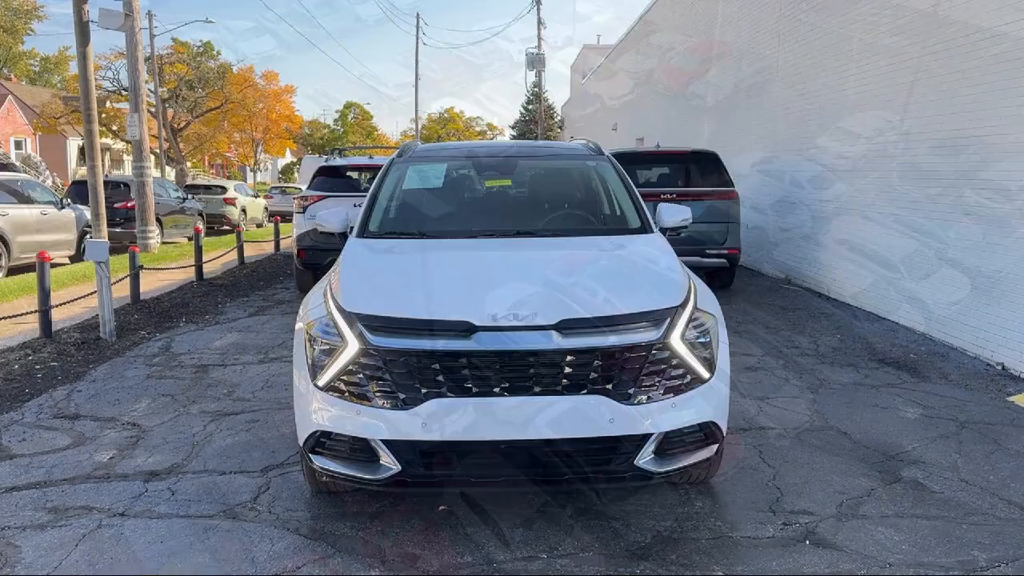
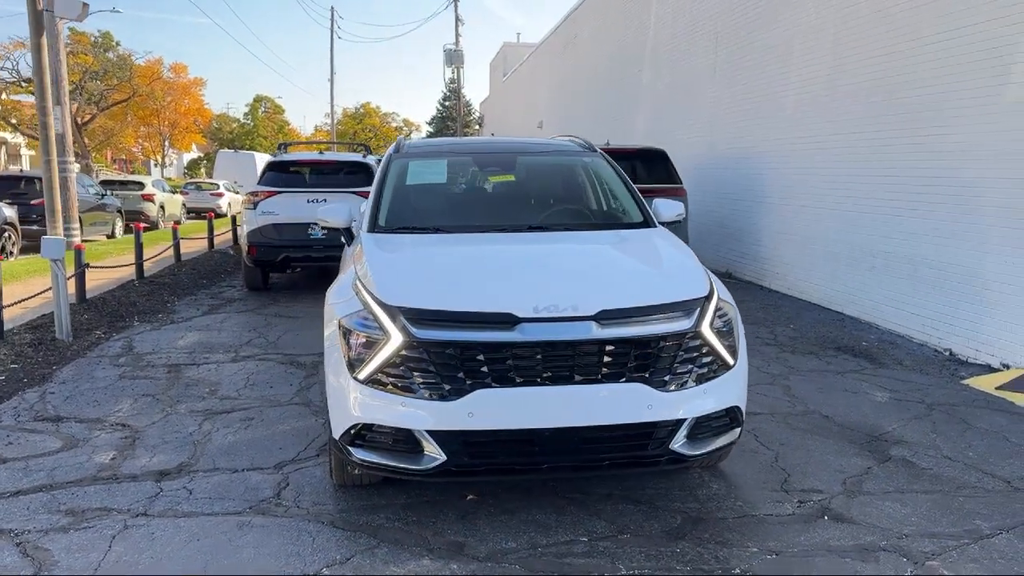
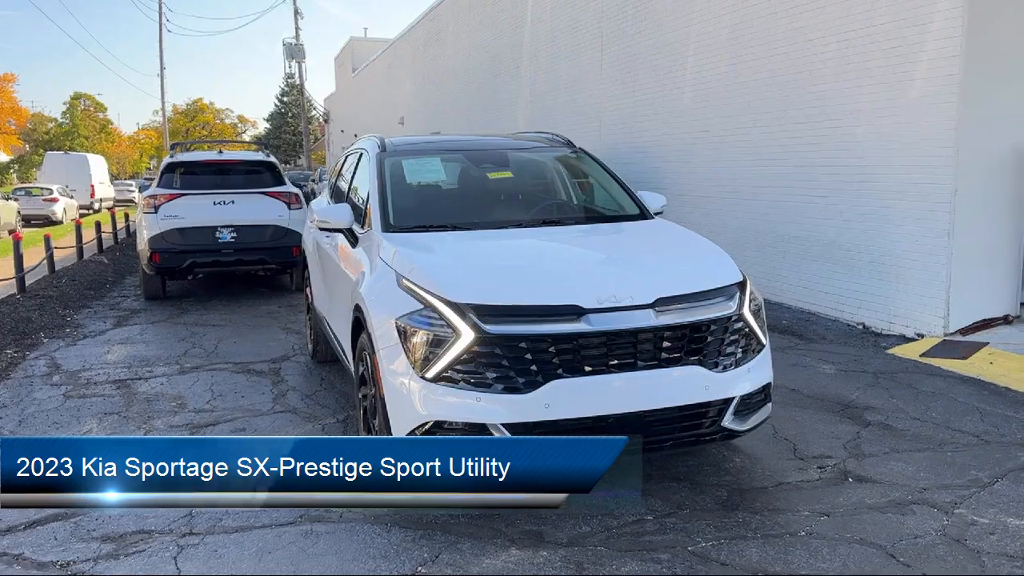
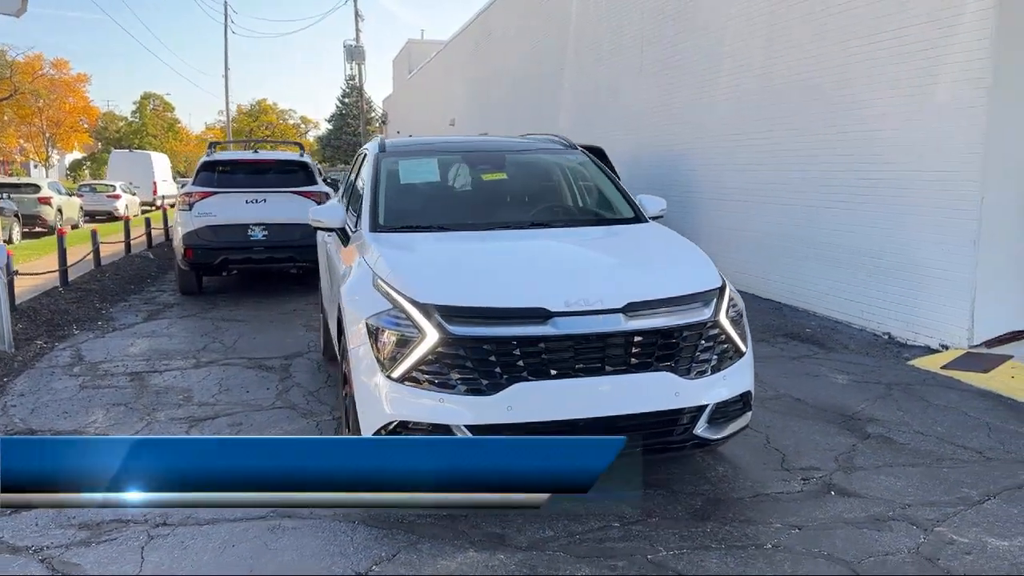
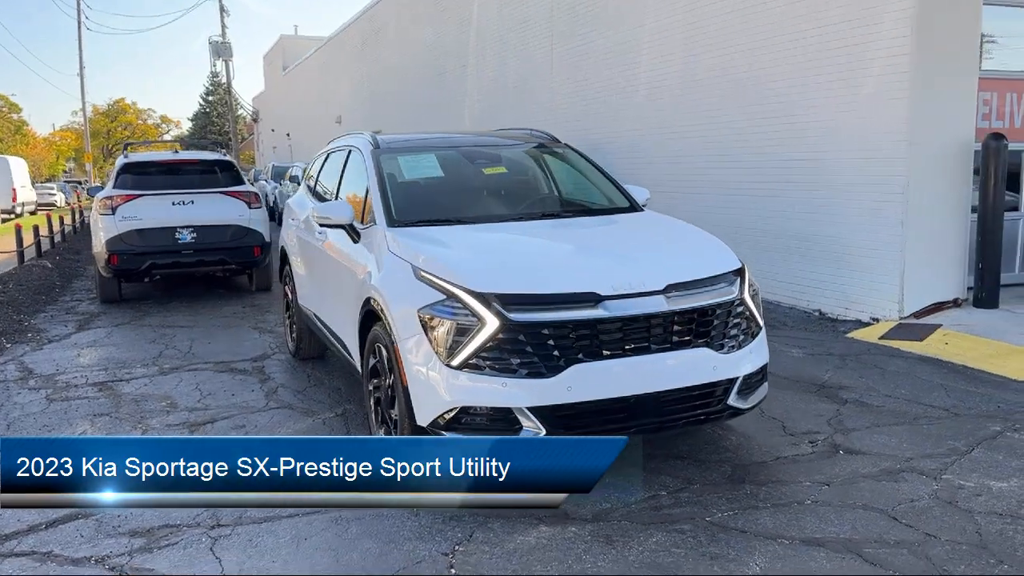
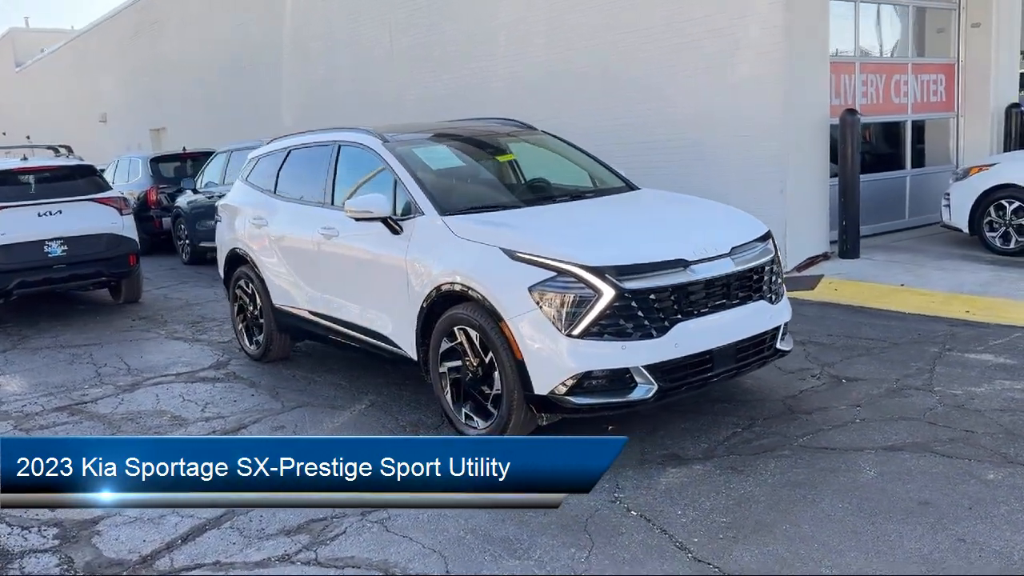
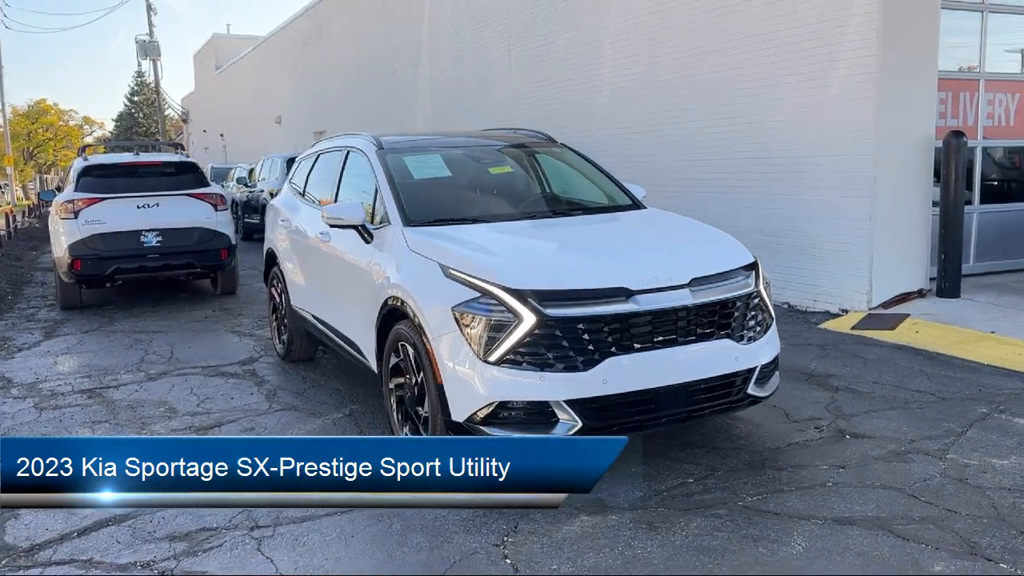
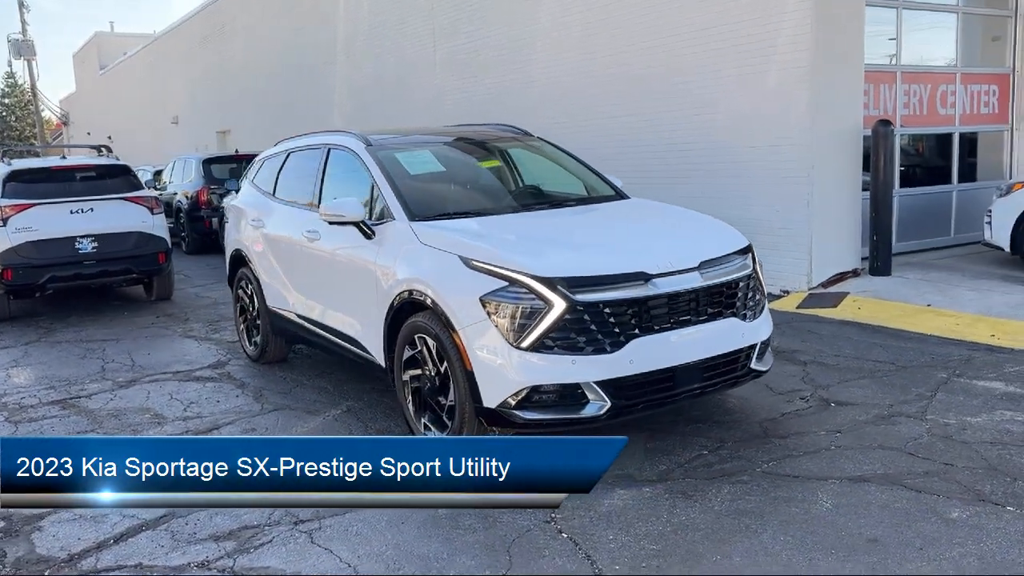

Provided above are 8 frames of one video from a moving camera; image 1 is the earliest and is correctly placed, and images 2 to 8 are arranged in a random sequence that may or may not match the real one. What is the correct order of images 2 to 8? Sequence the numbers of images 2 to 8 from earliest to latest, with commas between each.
2, 4, 3, 5, 7, 8, 6
